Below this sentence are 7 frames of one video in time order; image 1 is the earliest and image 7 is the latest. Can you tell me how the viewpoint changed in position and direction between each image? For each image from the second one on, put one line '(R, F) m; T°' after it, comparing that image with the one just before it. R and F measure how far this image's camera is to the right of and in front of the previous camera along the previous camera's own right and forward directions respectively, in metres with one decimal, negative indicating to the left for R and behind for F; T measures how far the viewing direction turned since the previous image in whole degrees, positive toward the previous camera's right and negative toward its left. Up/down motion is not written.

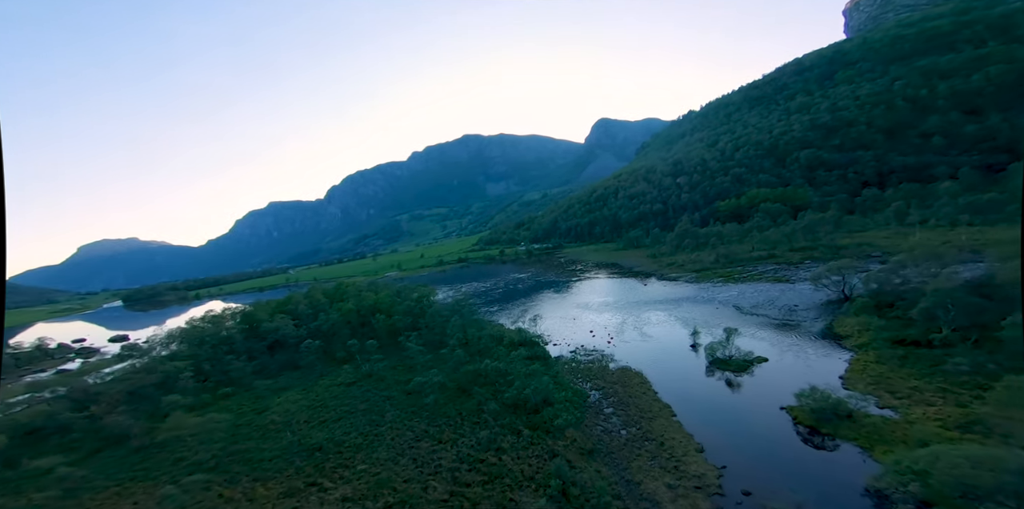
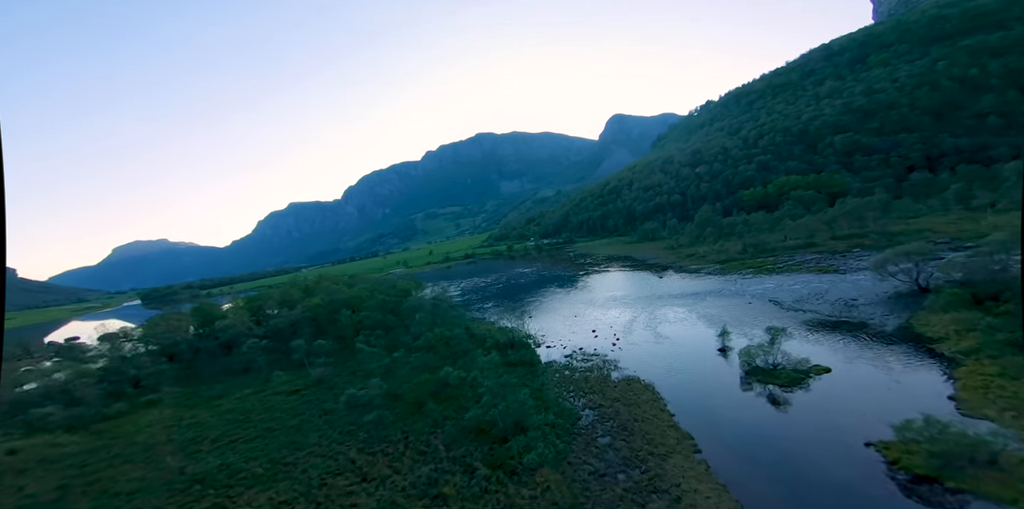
(+2.3, +6.6) m; -2°
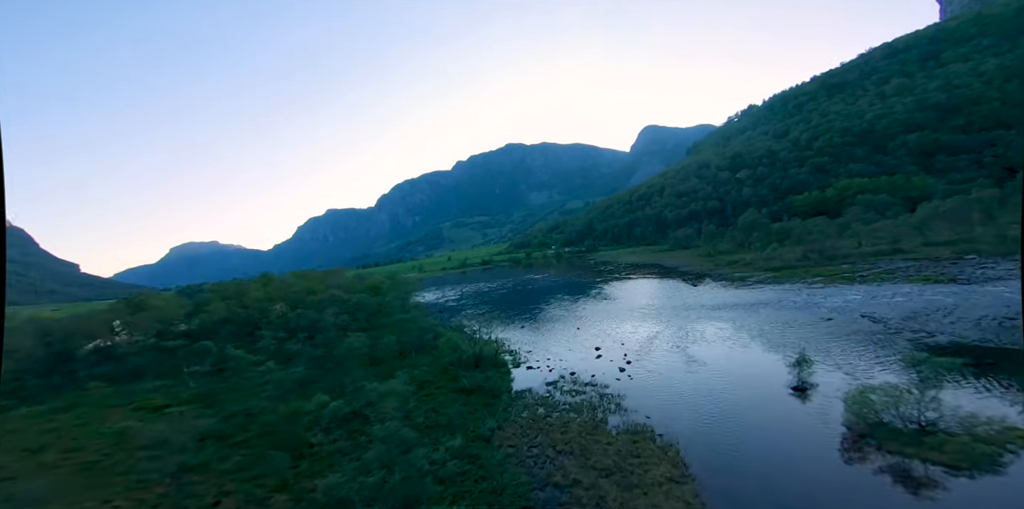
(+3.0, +8.6) m; -4°
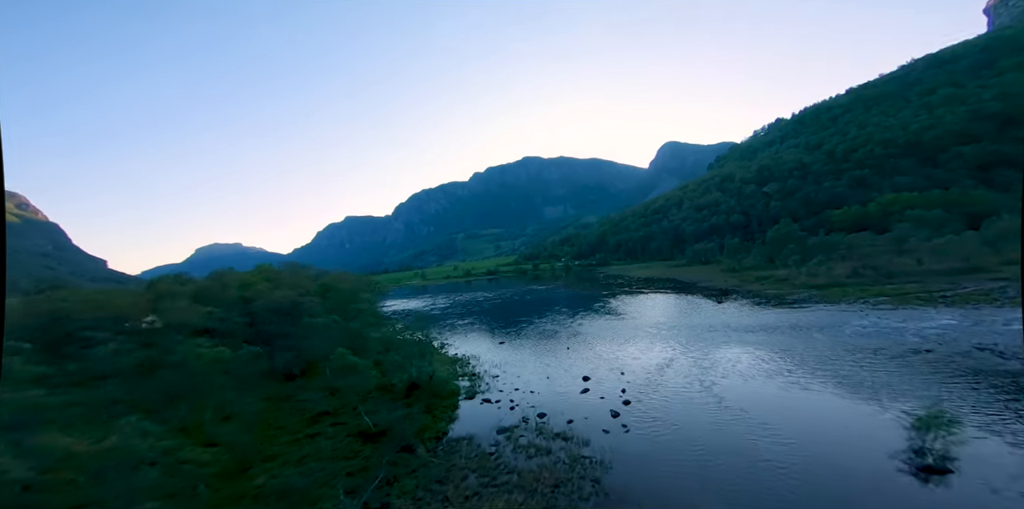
(+2.1, +6.1) m; -2°
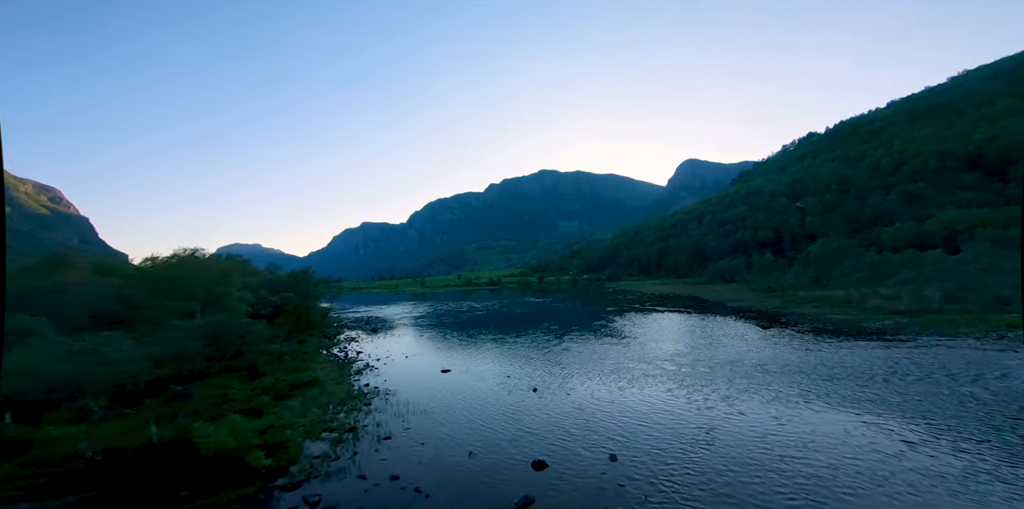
(+2.4, +7.9) m; -2°
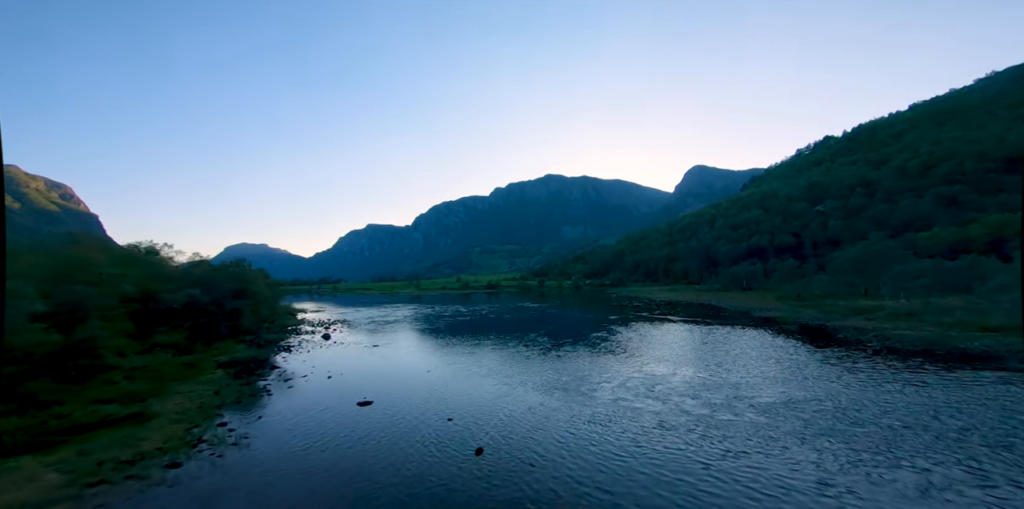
(+1.3, +5.2) m; -1°
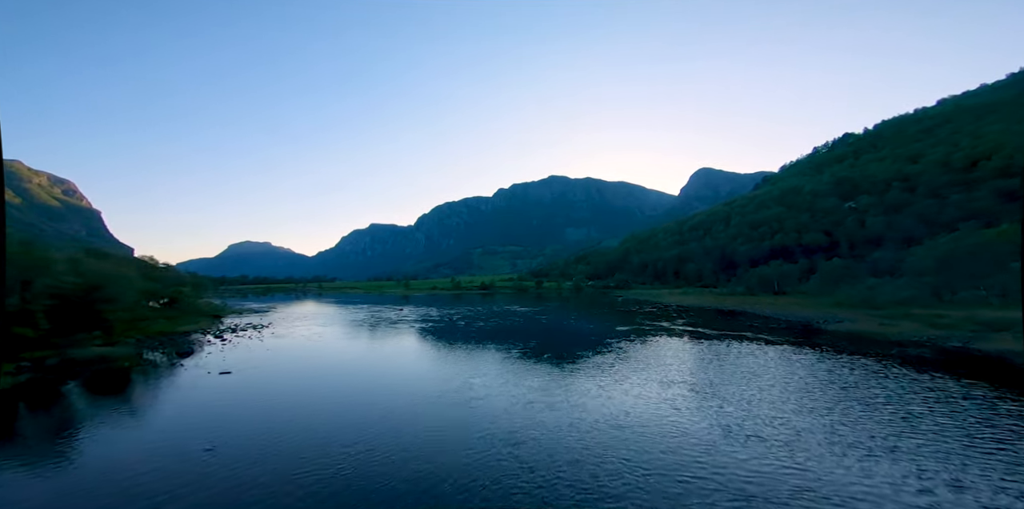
(+1.5, +8.1) m; 0°
